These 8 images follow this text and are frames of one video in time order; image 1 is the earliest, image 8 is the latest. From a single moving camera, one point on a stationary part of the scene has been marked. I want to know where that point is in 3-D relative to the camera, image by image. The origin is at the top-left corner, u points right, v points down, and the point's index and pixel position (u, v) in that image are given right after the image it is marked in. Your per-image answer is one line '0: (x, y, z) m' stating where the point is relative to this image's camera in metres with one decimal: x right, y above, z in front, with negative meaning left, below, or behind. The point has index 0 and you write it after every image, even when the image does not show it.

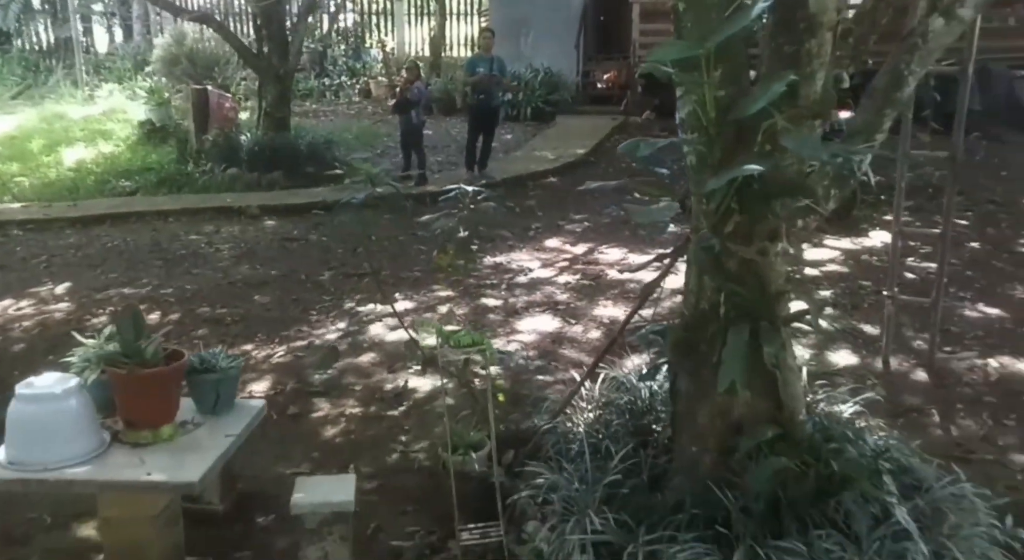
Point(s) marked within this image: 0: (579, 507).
0: (+0.2, -0.6, +2.4) m
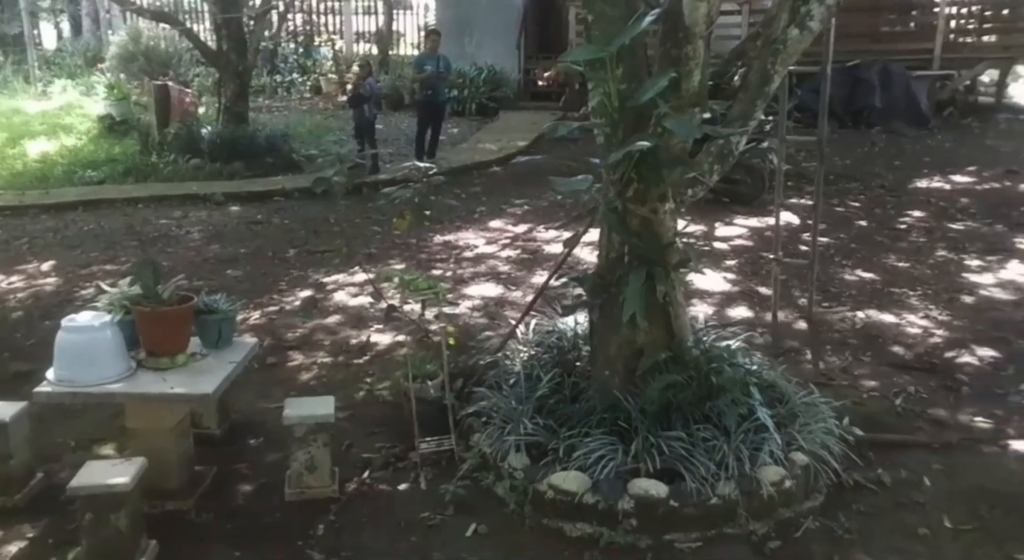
0: (0.0, -0.5, +3.0) m
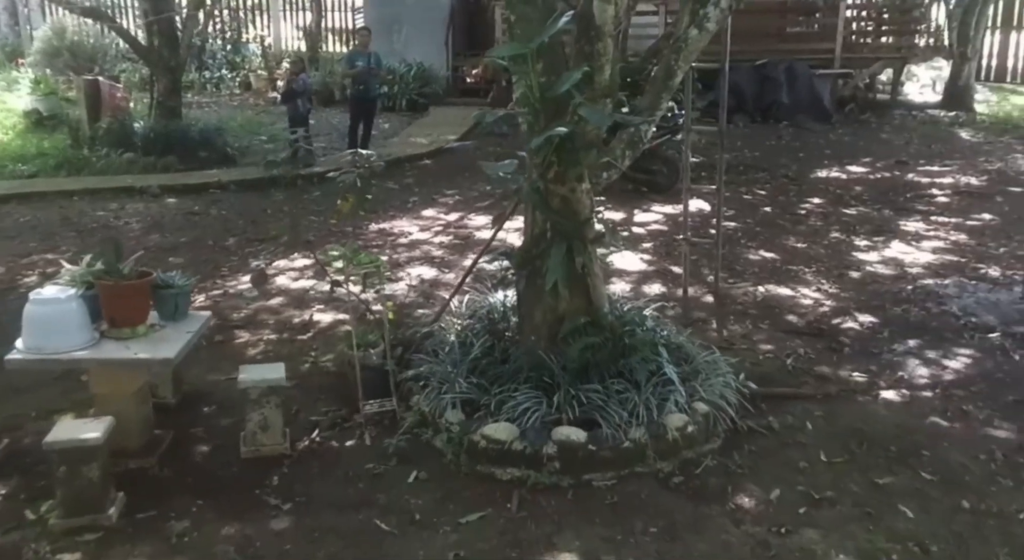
0: (-0.2, -0.4, +3.3) m
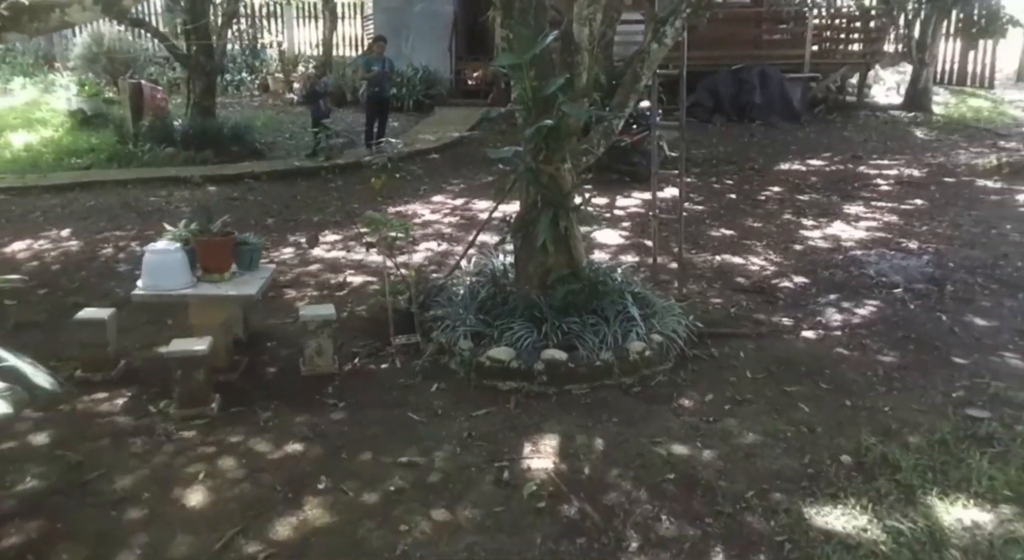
0: (-0.2, -0.2, +4.2) m
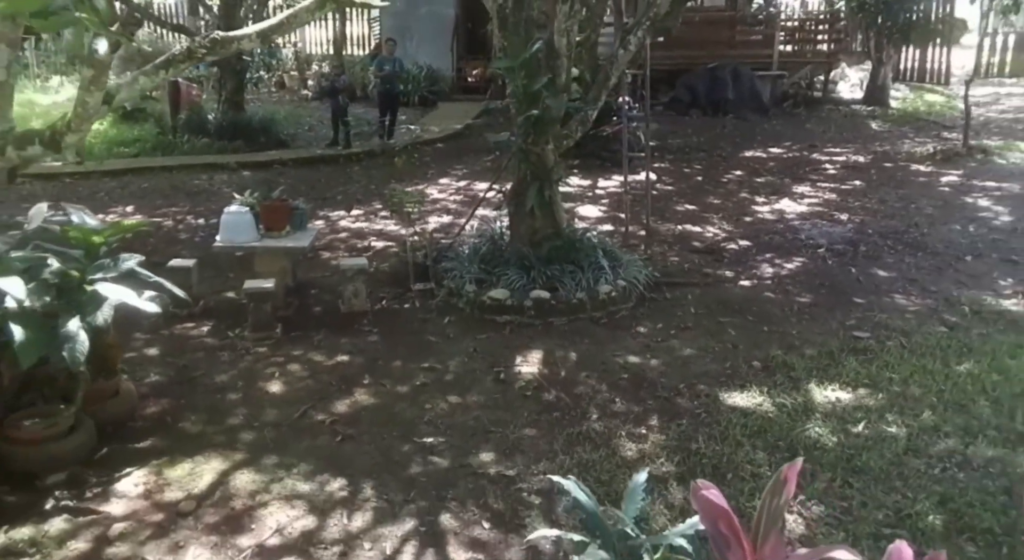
0: (-0.3, +0.1, +5.4) m
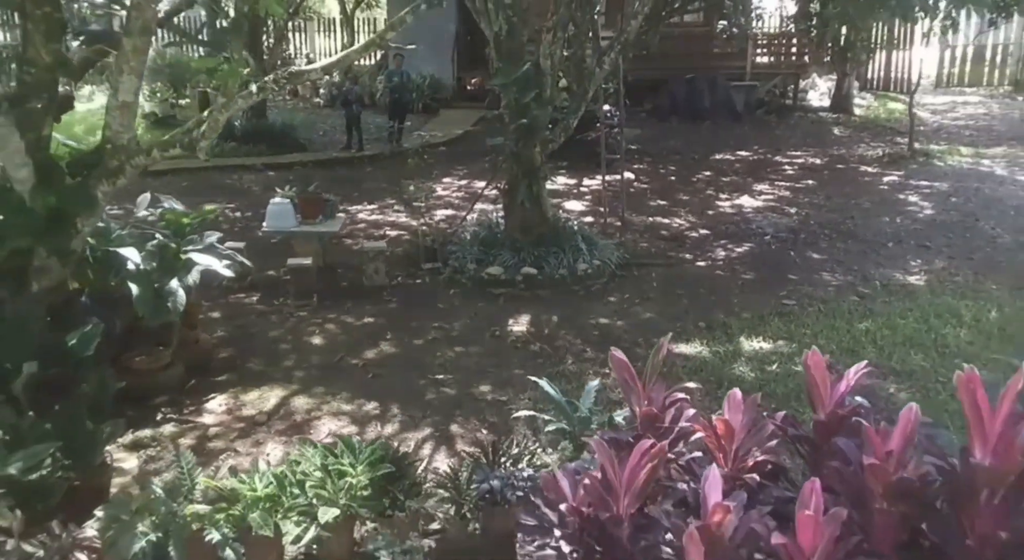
0: (-0.3, +0.2, +6.4) m
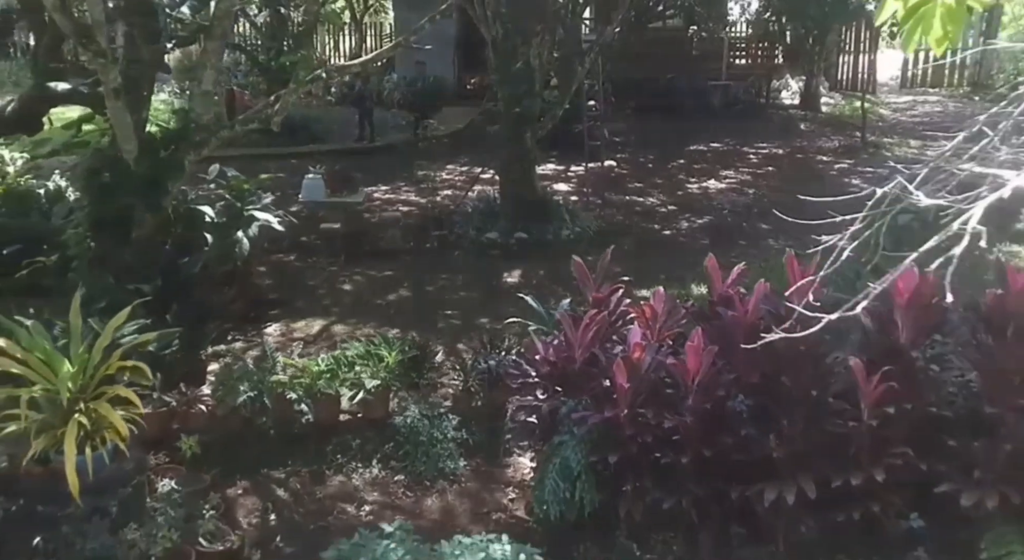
0: (-0.4, +0.5, +7.6) m
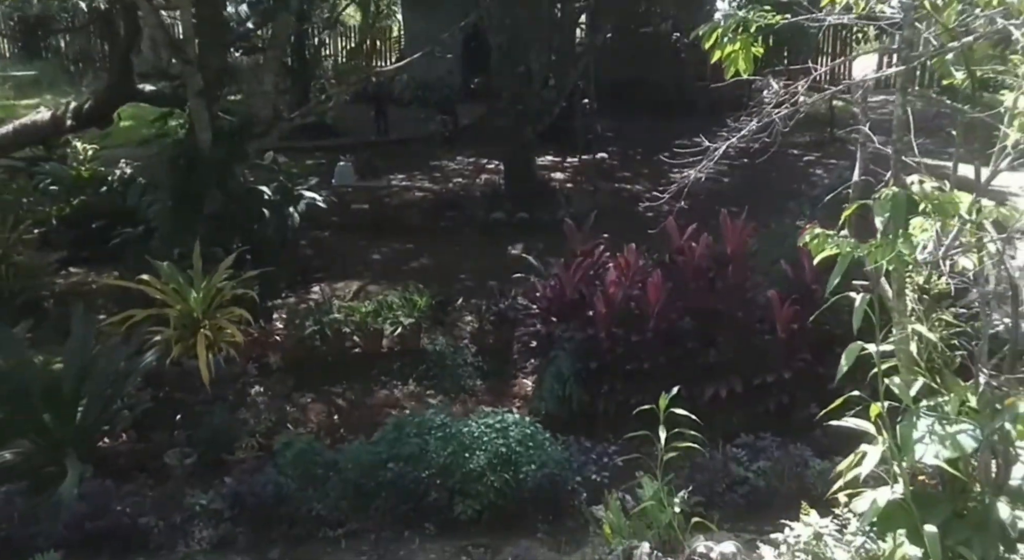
0: (-0.3, +0.8, +8.8) m
